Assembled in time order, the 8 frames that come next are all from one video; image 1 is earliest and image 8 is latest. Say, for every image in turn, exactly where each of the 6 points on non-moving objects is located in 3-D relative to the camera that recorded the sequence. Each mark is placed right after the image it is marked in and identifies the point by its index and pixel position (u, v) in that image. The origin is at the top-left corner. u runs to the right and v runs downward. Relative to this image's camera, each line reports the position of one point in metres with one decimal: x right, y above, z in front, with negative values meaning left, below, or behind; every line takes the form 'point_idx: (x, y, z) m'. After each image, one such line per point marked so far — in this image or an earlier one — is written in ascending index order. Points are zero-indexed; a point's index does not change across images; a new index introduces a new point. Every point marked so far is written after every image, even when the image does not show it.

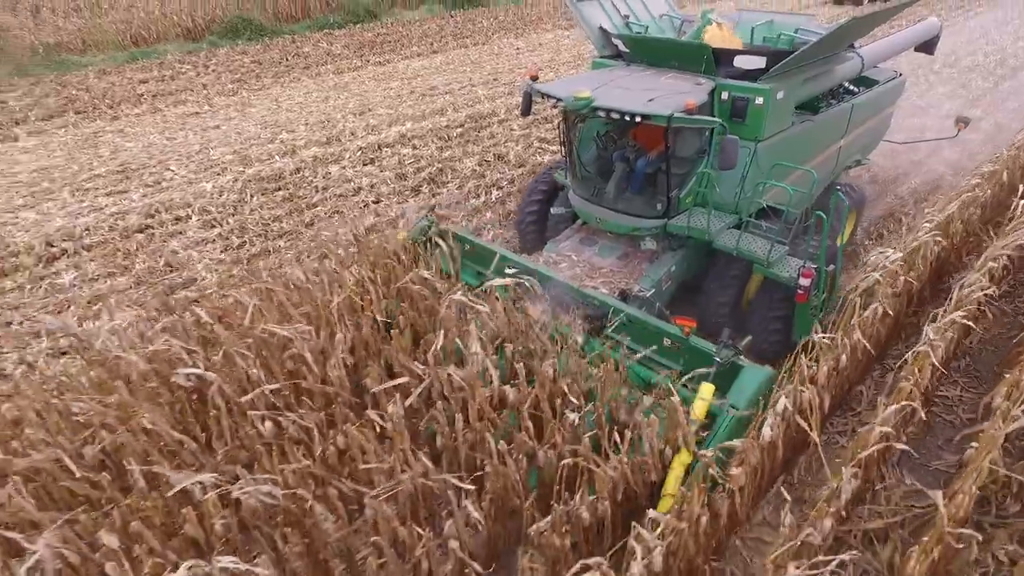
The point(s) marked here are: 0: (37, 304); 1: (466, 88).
0: (-3.7, -0.1, +4.8) m
1: (-0.8, +3.5, +10.6) m
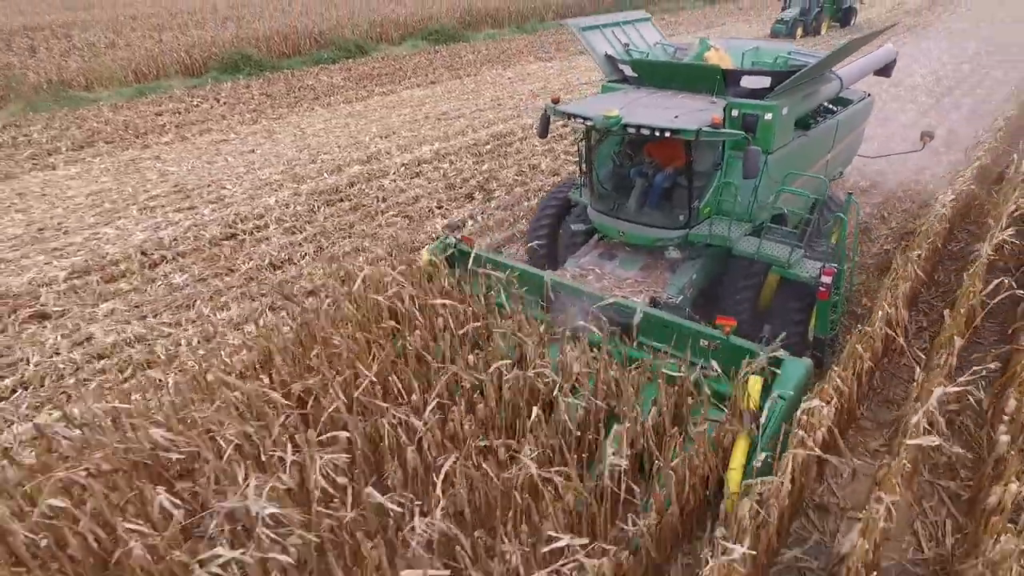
0: (-3.0, -0.1, +5.2) m
1: (-0.7, +3.3, +11.4) m
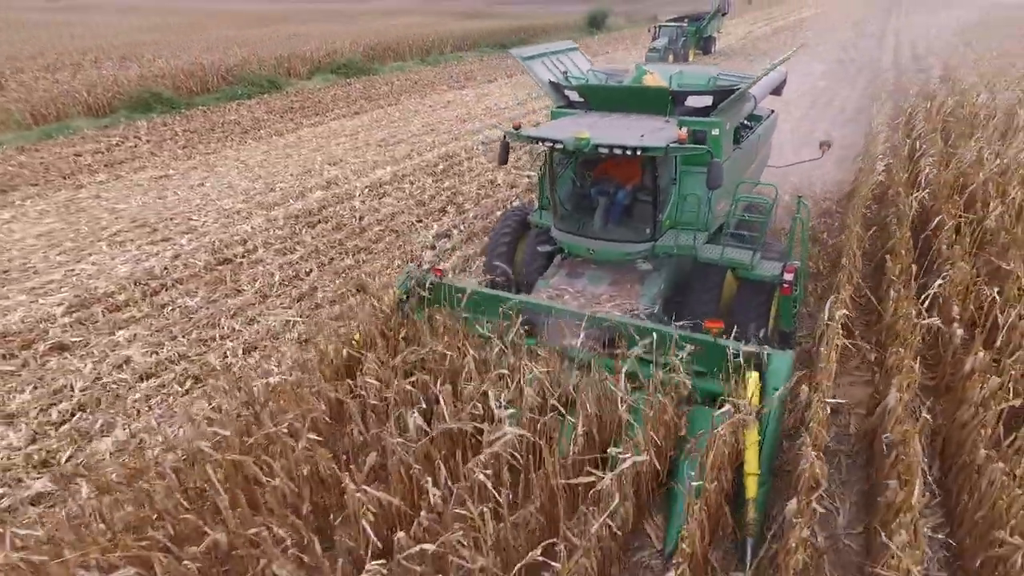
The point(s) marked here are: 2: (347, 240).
0: (-2.8, -0.3, +5.3) m
1: (-1.9, +2.9, +12.0) m
2: (-1.9, +0.5, +6.9) m
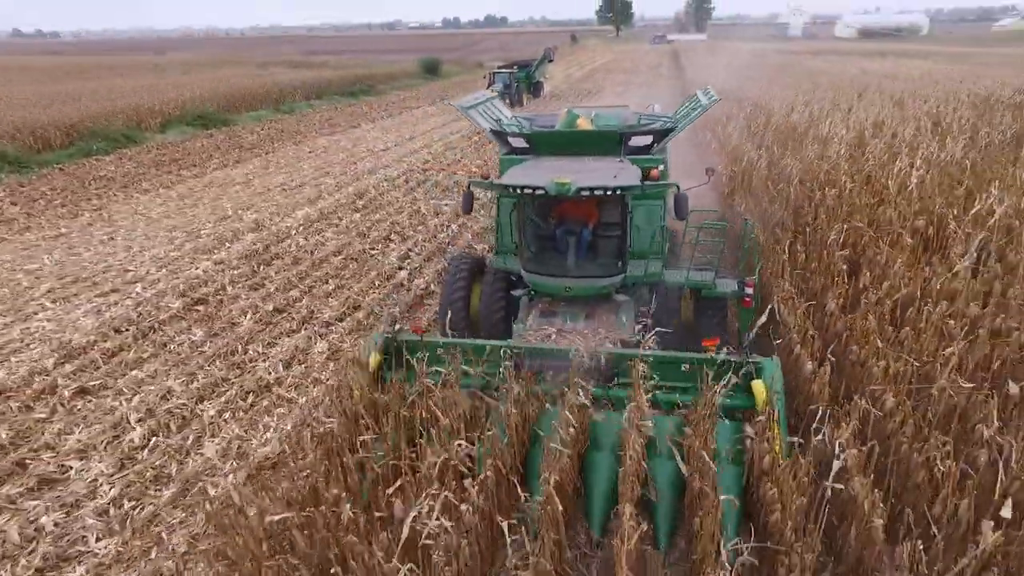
0: (-2.8, -0.6, +5.5) m
1: (-4.0, +2.2, +12.3) m
2: (-2.4, +0.2, +7.4) m
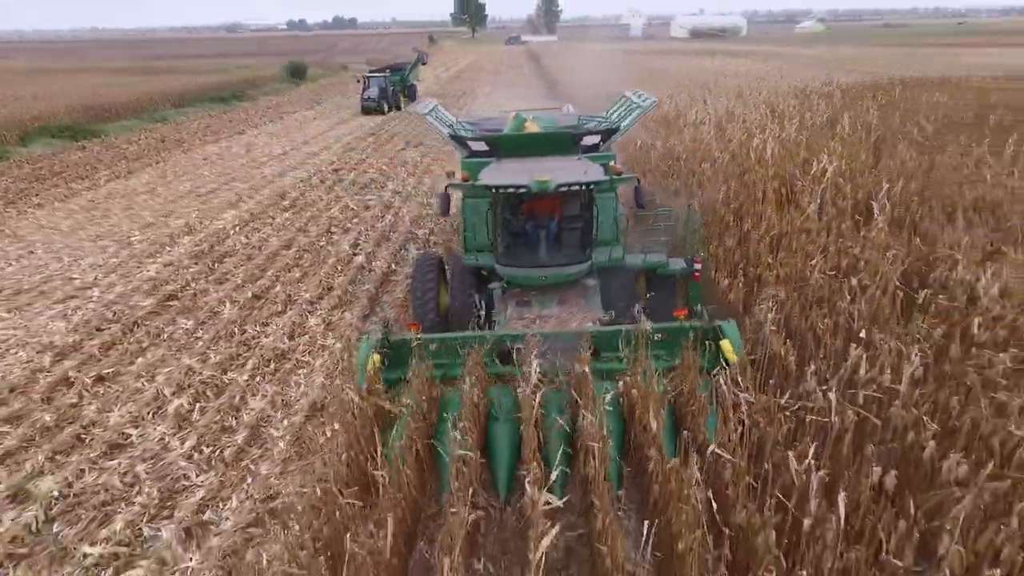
0: (-3.0, -0.5, +5.9) m
1: (-5.8, +2.1, +12.4) m
2: (-3.1, +0.3, +7.9) m
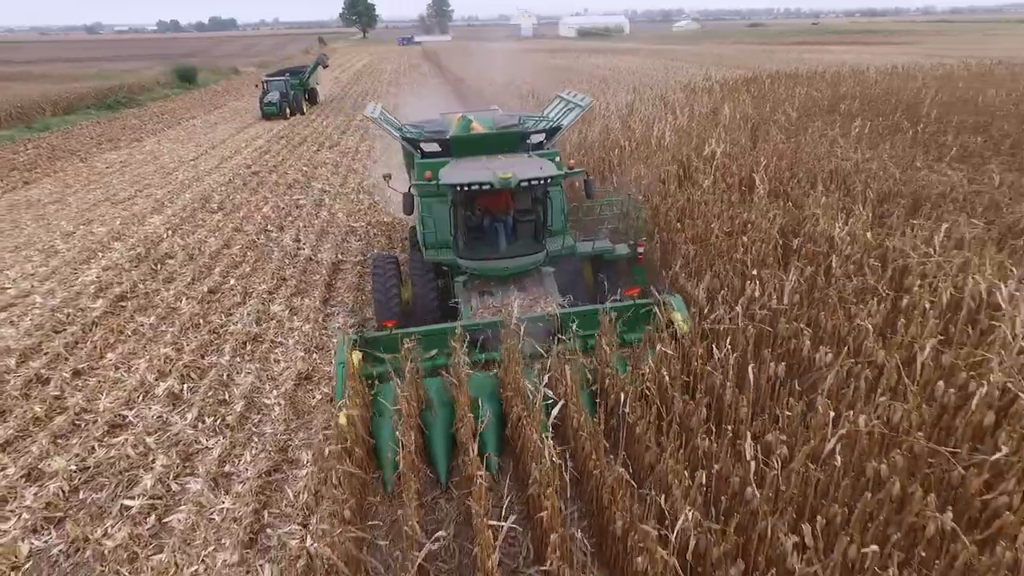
0: (-3.5, -0.4, +6.2) m
1: (-7.4, +1.9, +12.2) m
2: (-3.9, +0.4, +8.1) m
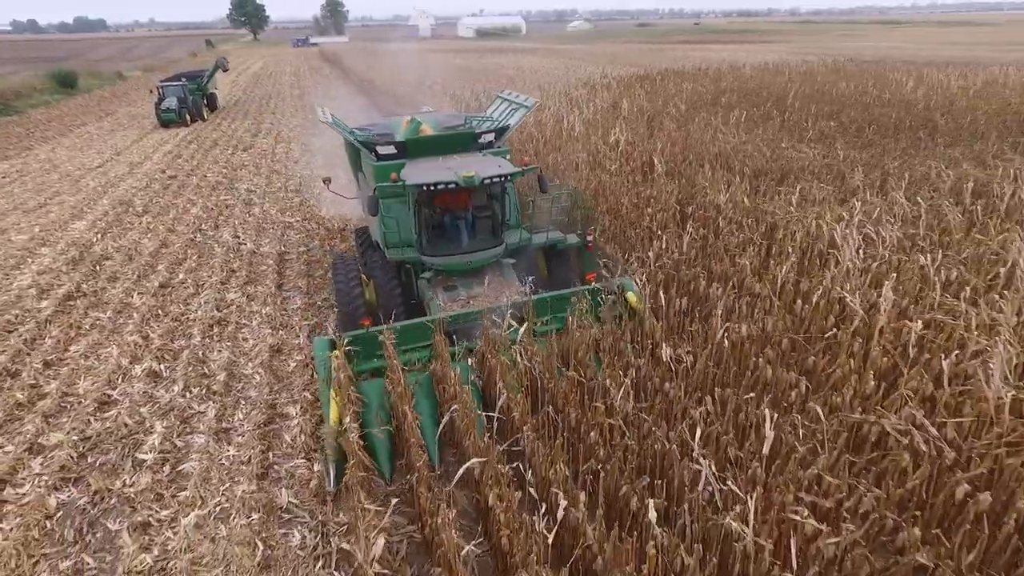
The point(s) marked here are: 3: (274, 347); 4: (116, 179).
0: (-4.1, -0.4, +6.5) m
1: (-9.0, +1.7, +11.8) m
2: (-4.8, +0.4, +8.3) m
3: (-2.3, -0.6, +5.8) m
4: (-8.5, +2.4, +13.2) m
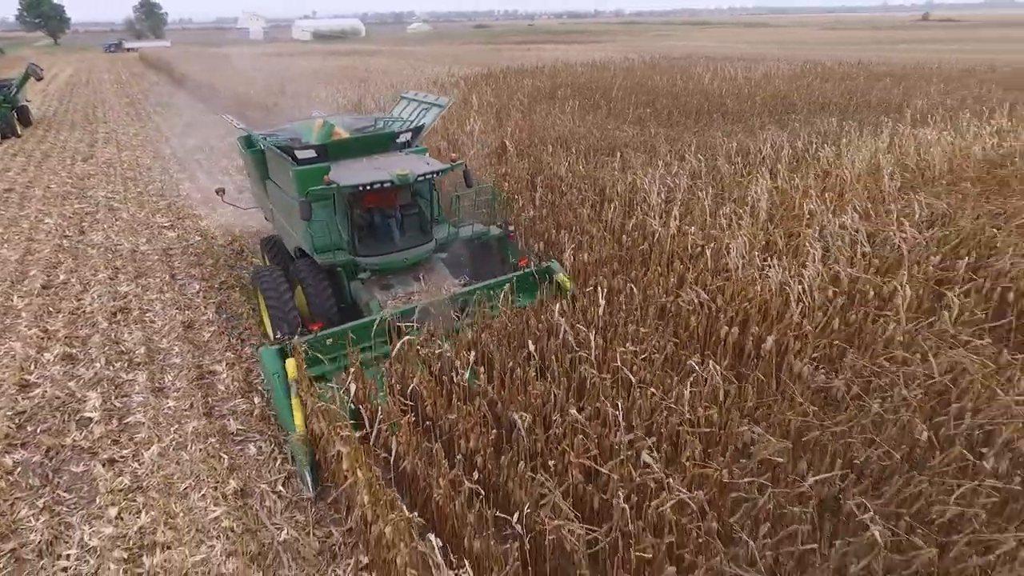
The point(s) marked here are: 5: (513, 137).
0: (-5.4, -0.4, +6.6) m
1: (-11.4, +1.2, +10.7) m
2: (-6.5, +0.3, +8.2) m
3: (-3.4, -0.4, +6.4) m
4: (-11.4, +1.9, +12.2) m
5: (0.0, +2.5, +10.2) m
